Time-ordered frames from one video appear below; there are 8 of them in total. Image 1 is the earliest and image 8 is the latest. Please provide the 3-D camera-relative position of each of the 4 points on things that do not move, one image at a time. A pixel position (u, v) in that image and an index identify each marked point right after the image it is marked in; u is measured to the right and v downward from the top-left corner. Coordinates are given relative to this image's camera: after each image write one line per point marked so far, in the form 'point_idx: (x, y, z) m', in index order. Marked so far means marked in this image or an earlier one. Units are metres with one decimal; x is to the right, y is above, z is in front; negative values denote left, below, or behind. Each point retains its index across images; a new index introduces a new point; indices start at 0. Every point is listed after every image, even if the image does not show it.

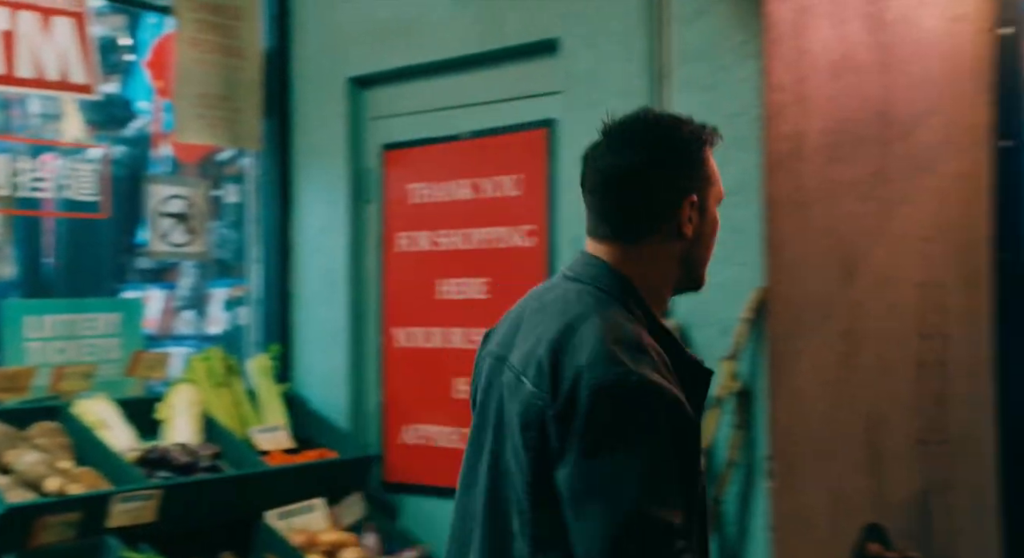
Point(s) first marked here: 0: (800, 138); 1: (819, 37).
0: (+0.7, +0.3, +2.7) m
1: (+0.7, +0.6, +2.7) m
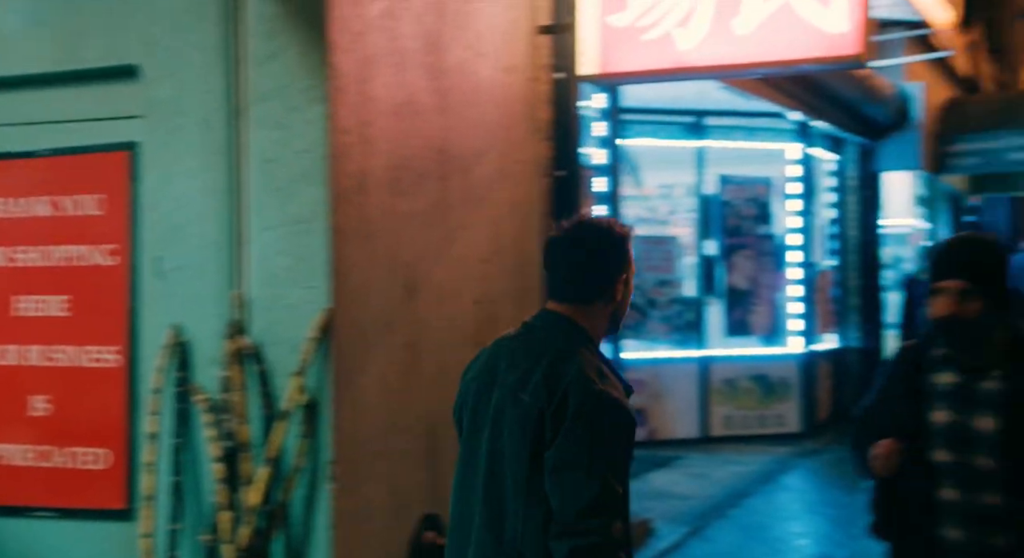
0: (-0.4, +0.3, +3.1) m
1: (-0.4, +0.6, +3.1) m
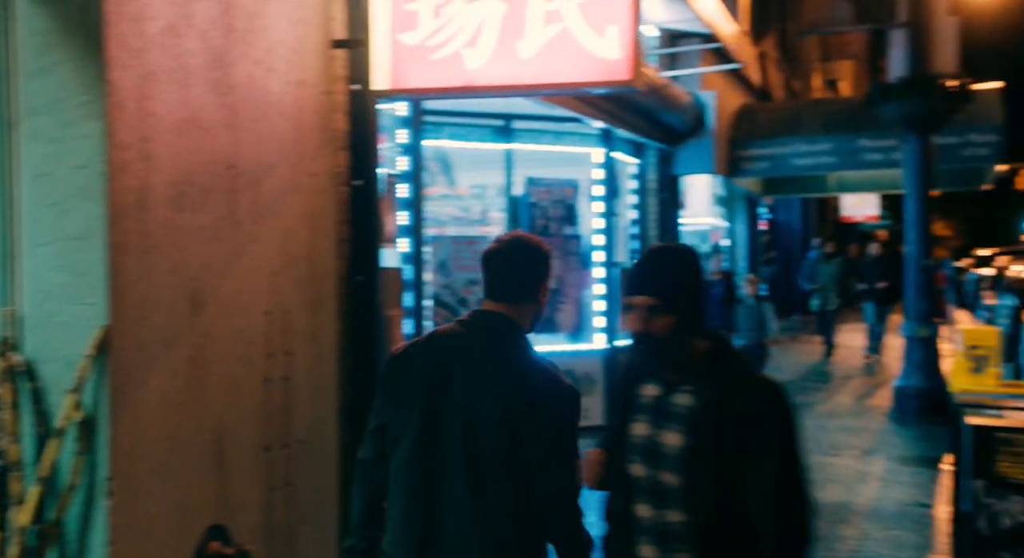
0: (-1.0, +0.3, +3.1) m
1: (-1.0, +0.5, +3.1) m
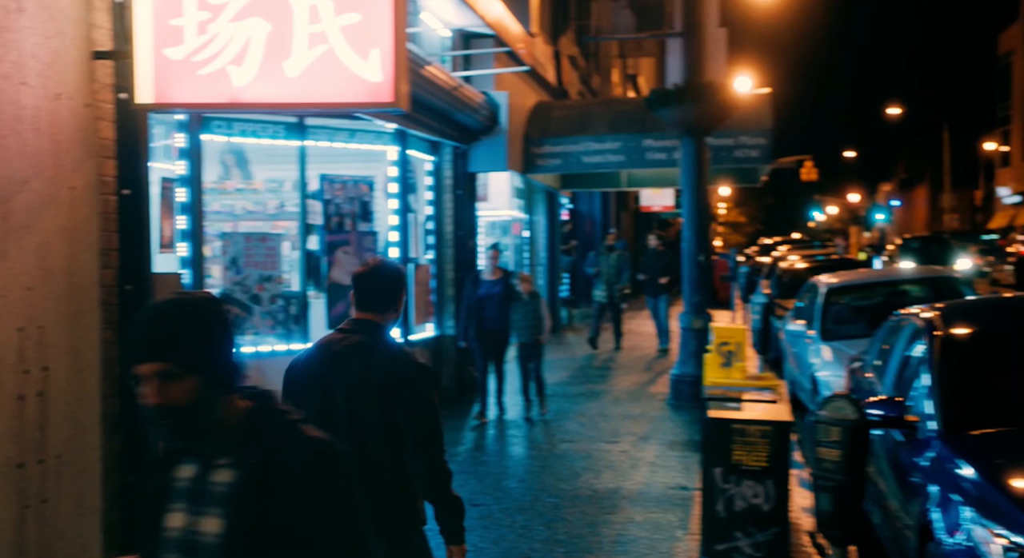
0: (-1.7, +0.2, +3.0) m
1: (-1.7, +0.5, +3.1) m
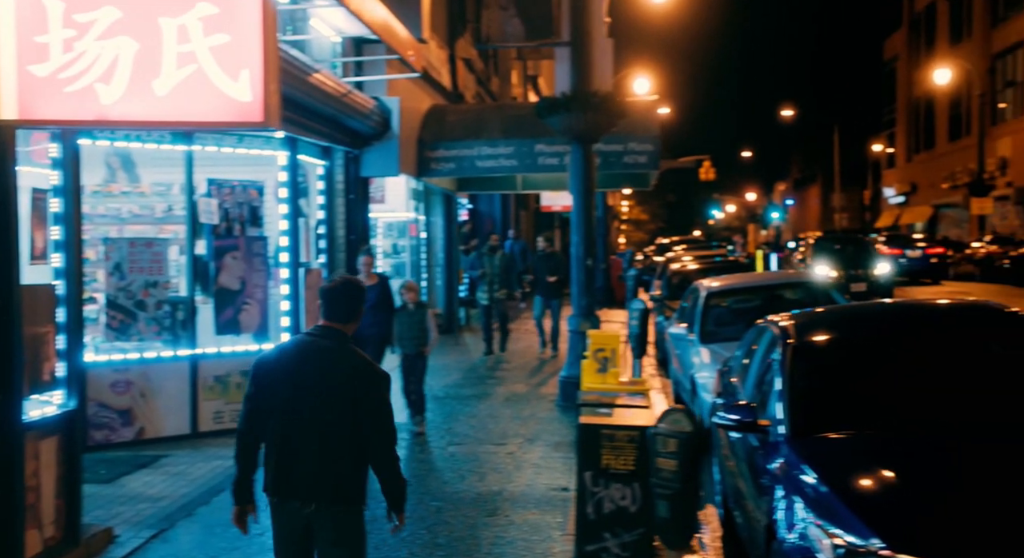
0: (-2.1, +0.1, +3.0) m
1: (-2.1, +0.4, +3.1) m
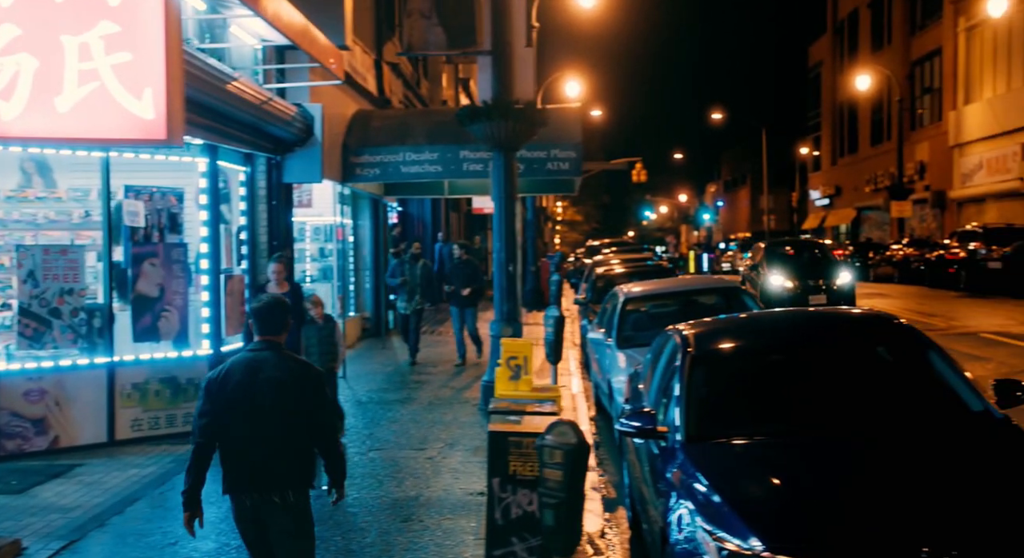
0: (-2.4, +0.1, +3.0) m
1: (-2.4, +0.3, +3.0) m
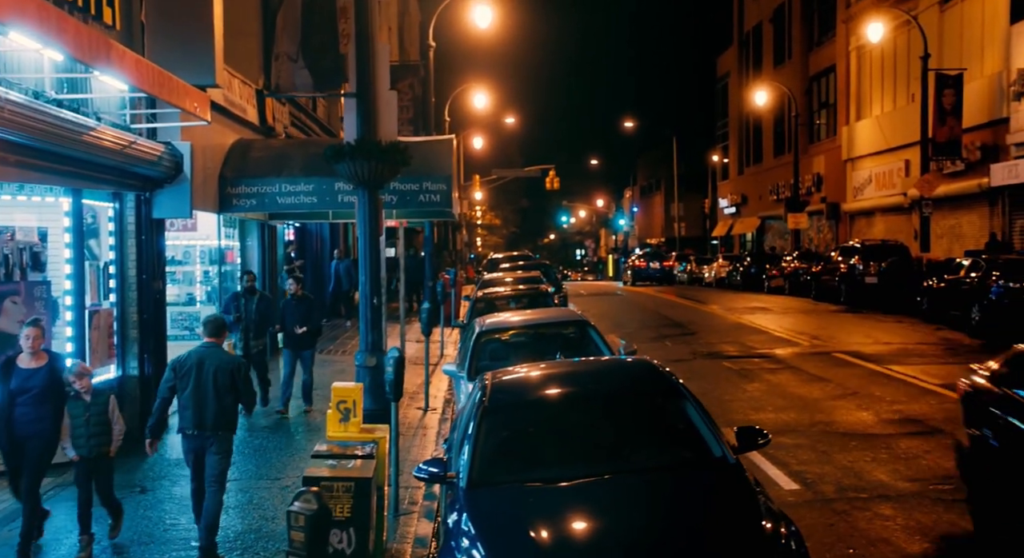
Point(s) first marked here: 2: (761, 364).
0: (-3.3, -0.2, +3.4) m
1: (-3.3, 0.0, +3.4) m
2: (+4.3, -1.4, +18.6) m
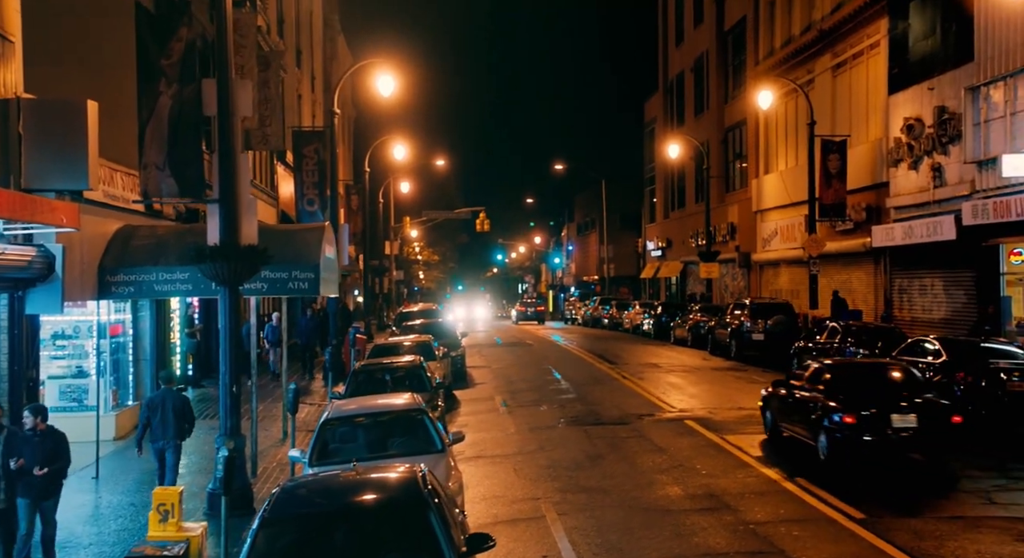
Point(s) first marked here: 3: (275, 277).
0: (-4.6, -1.0, +4.4) m
1: (-4.7, -0.8, +4.5) m
2: (+2.0, -2.8, +20.0) m
3: (-3.6, 0.0, +16.3) m
